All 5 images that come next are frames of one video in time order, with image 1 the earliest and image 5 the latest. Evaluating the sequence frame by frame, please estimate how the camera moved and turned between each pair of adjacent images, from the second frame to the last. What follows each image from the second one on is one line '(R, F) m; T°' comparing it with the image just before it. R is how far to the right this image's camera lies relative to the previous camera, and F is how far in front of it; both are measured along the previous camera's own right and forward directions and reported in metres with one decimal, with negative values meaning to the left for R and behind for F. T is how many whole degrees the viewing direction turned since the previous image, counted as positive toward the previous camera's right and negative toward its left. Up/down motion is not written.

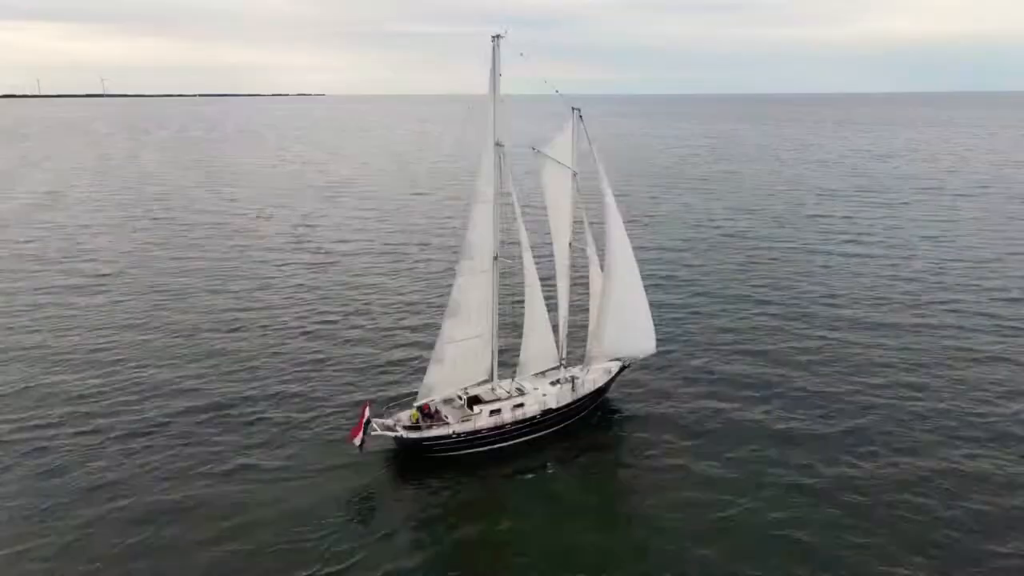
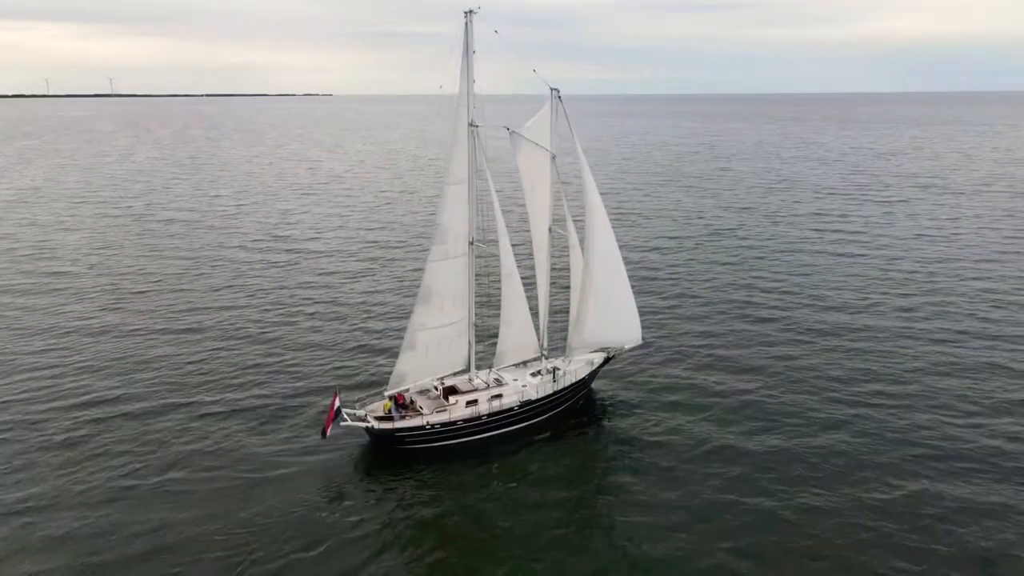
(+2.3, +2.6) m; 0°
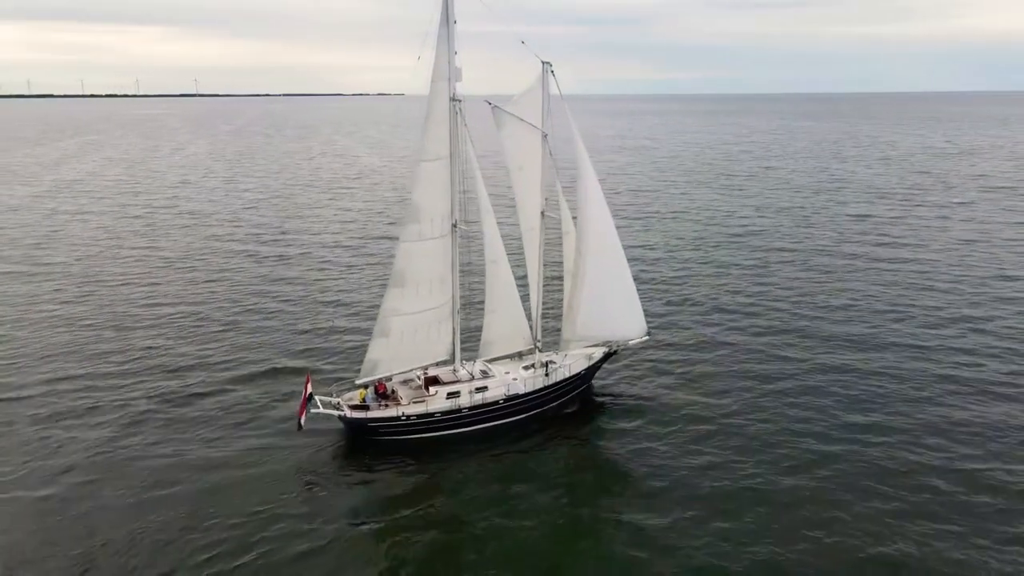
(+5.3, +5.0) m; -5°
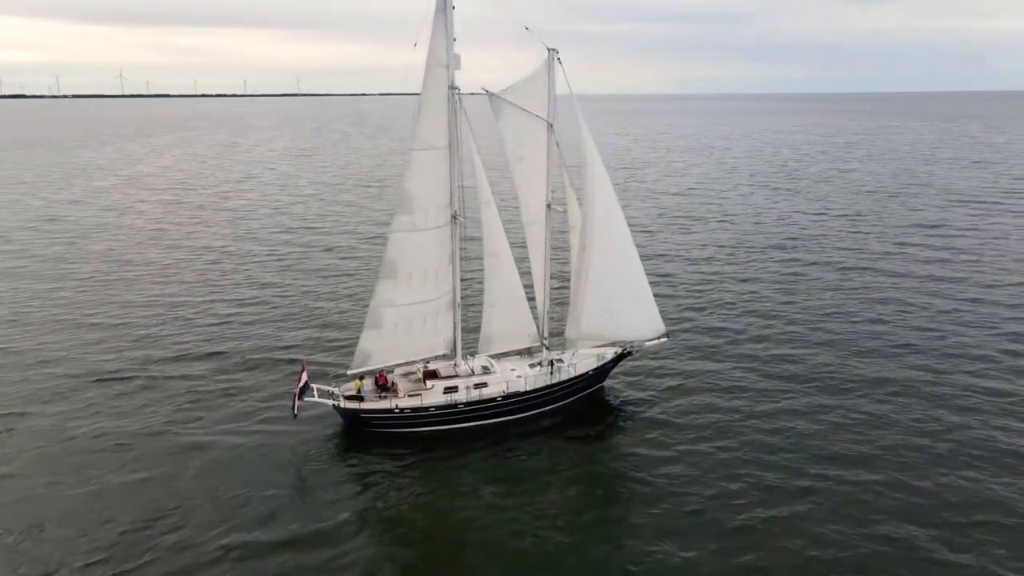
(+5.0, +3.2) m; -7°
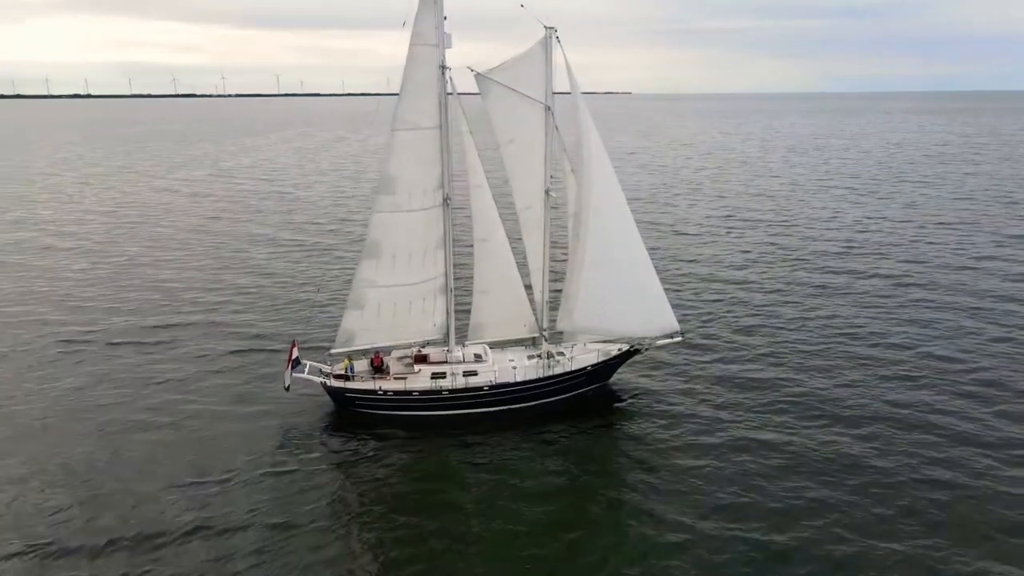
(+7.2, +3.9) m; -9°
